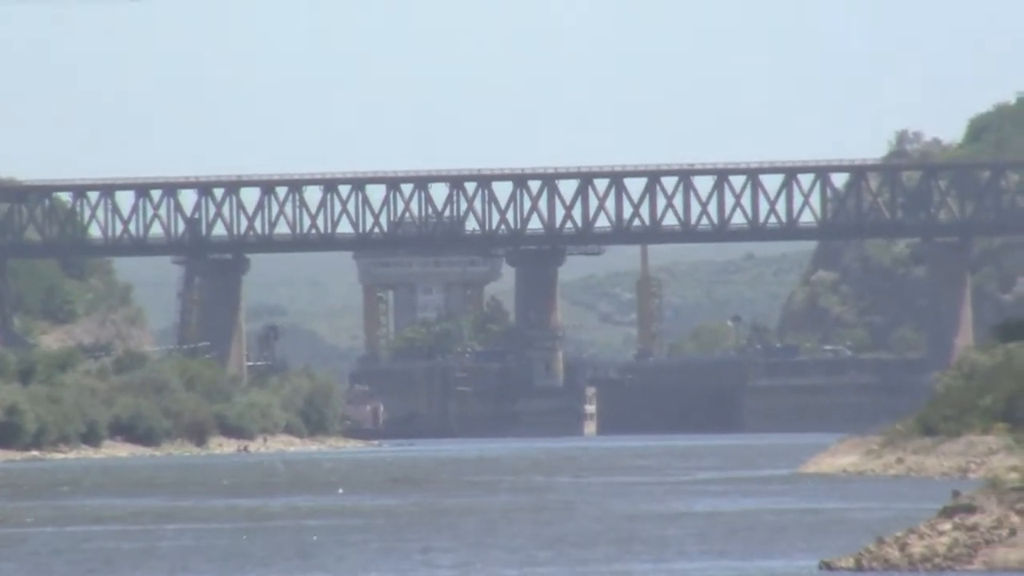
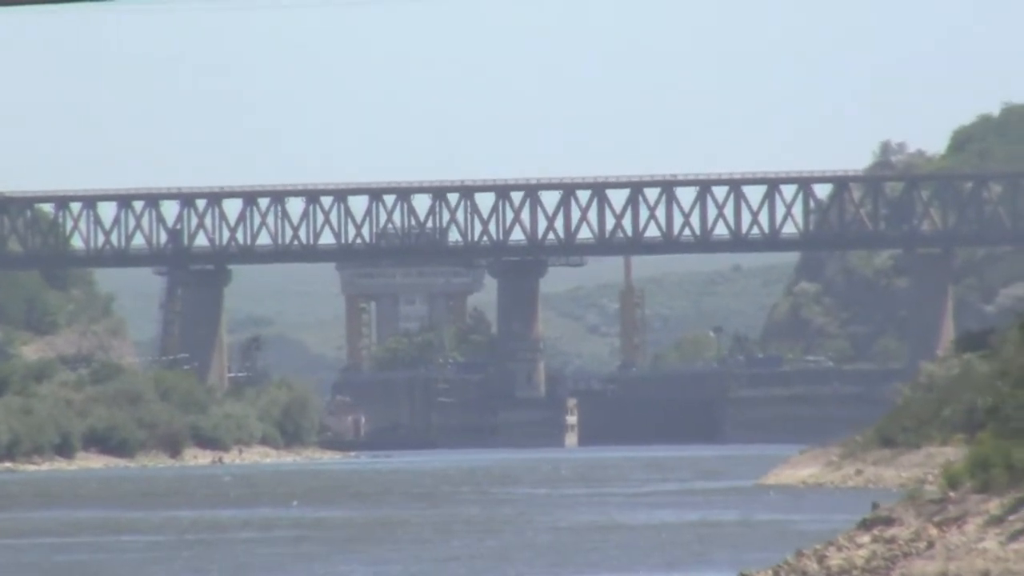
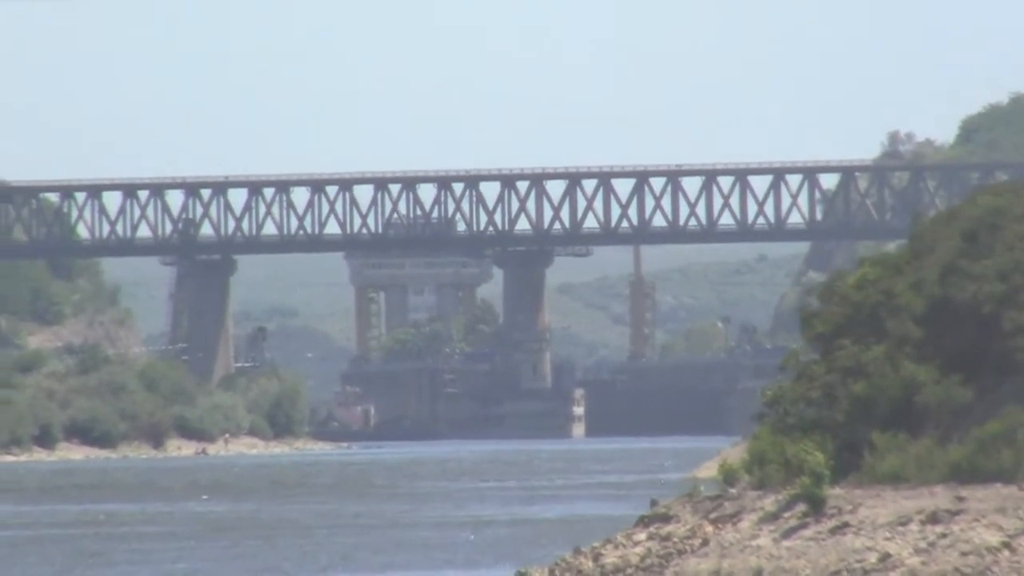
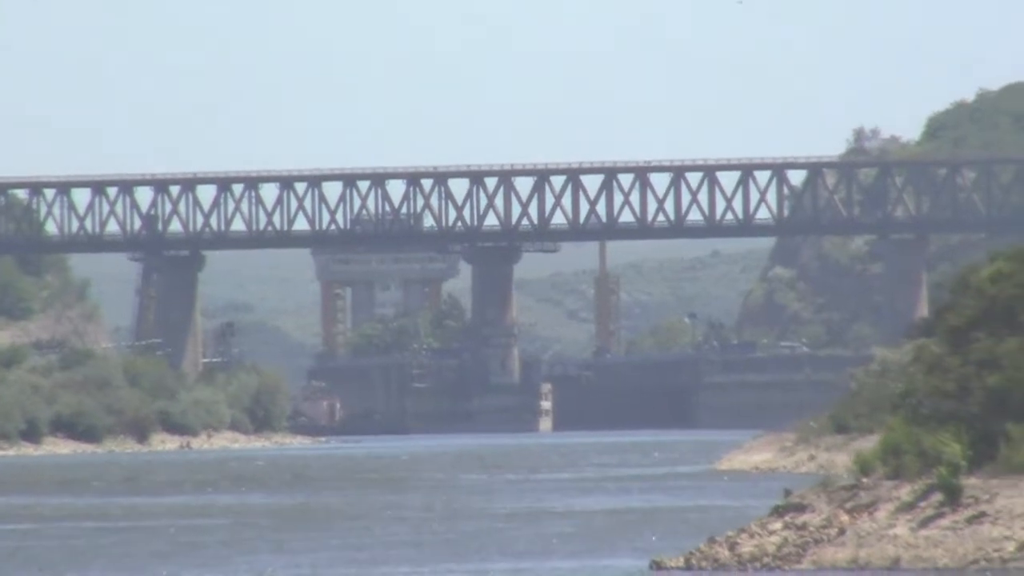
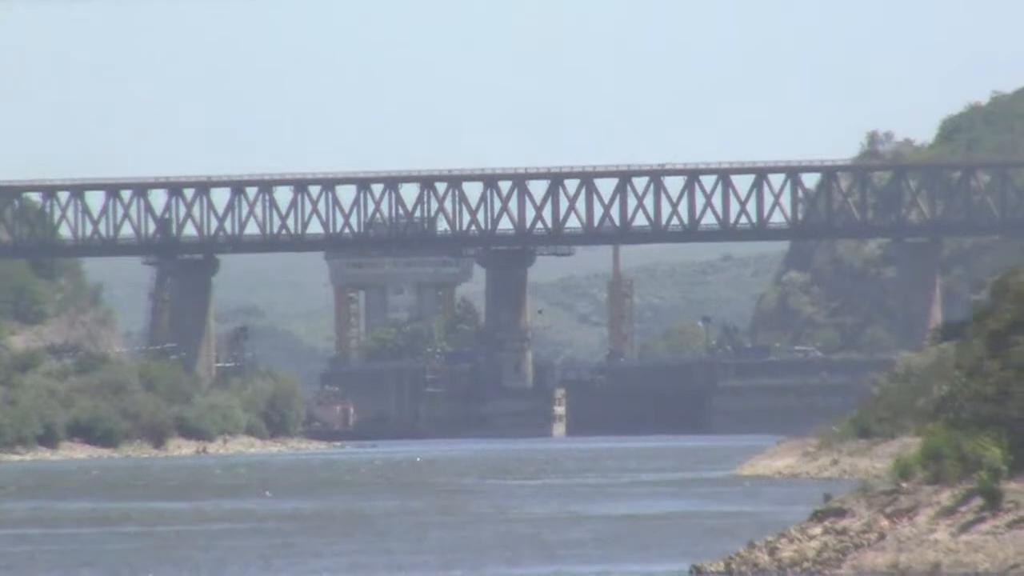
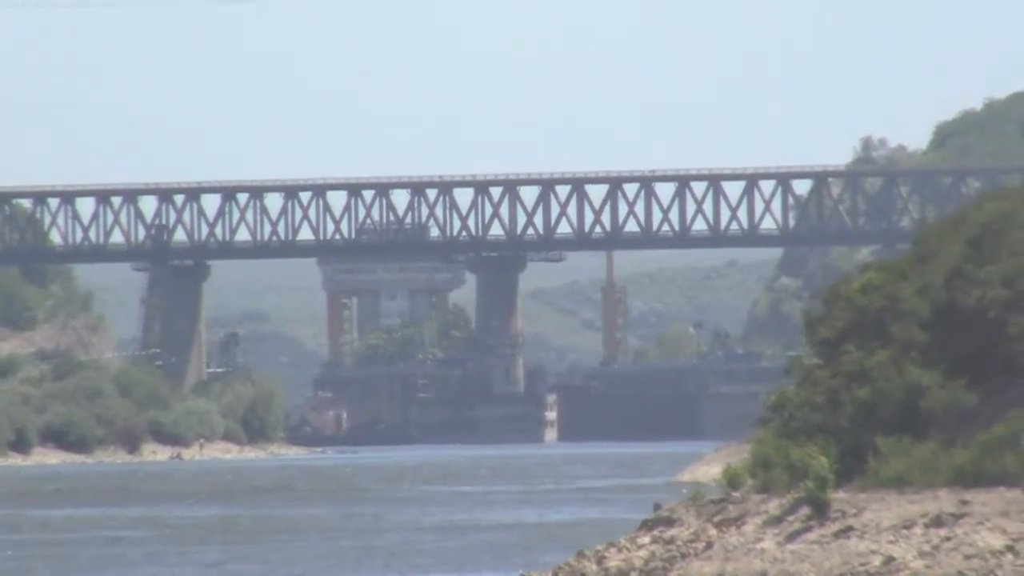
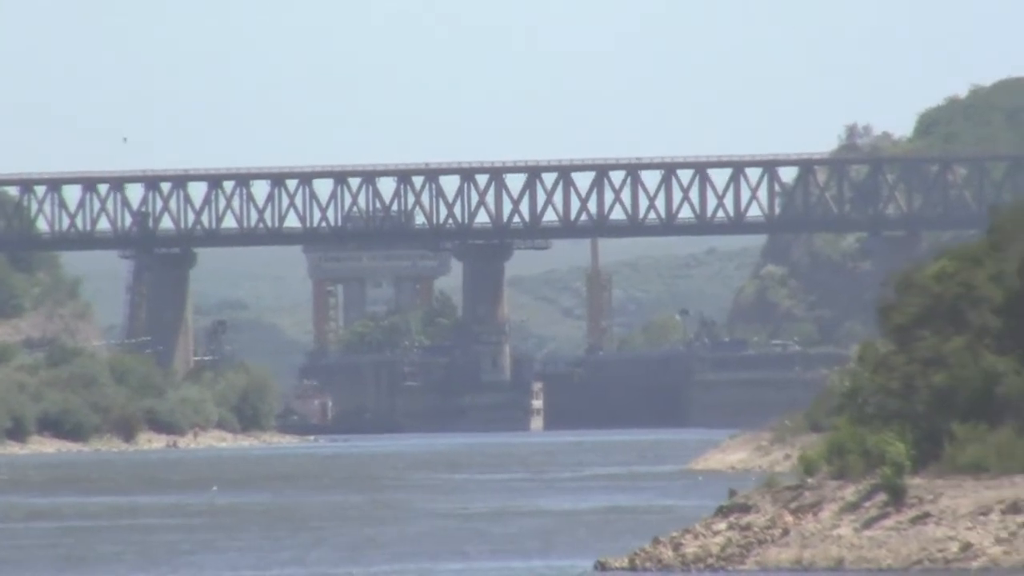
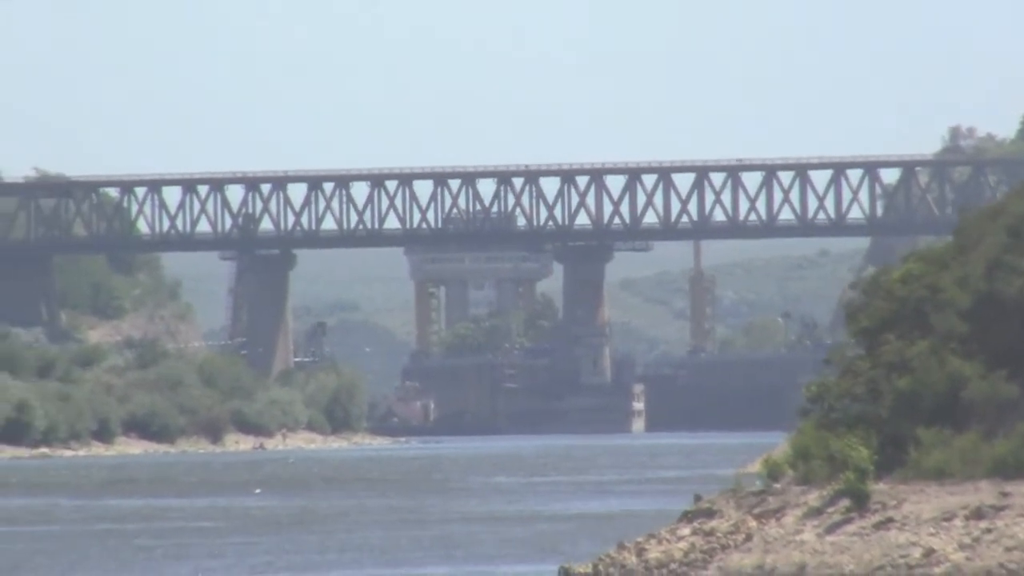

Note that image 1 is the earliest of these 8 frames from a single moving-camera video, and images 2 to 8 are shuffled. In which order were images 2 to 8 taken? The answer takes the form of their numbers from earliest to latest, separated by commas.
2, 5, 4, 7, 6, 3, 8
